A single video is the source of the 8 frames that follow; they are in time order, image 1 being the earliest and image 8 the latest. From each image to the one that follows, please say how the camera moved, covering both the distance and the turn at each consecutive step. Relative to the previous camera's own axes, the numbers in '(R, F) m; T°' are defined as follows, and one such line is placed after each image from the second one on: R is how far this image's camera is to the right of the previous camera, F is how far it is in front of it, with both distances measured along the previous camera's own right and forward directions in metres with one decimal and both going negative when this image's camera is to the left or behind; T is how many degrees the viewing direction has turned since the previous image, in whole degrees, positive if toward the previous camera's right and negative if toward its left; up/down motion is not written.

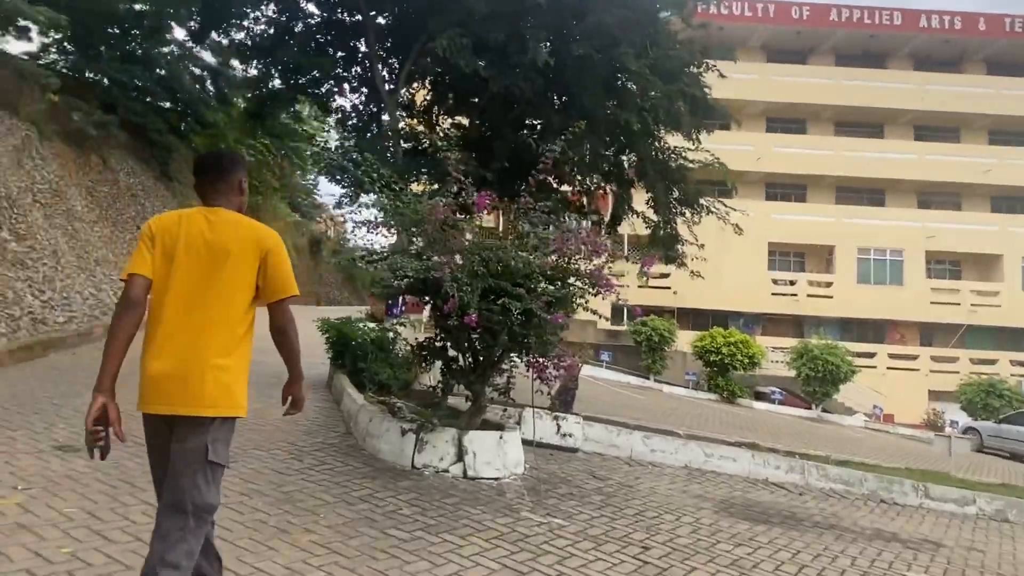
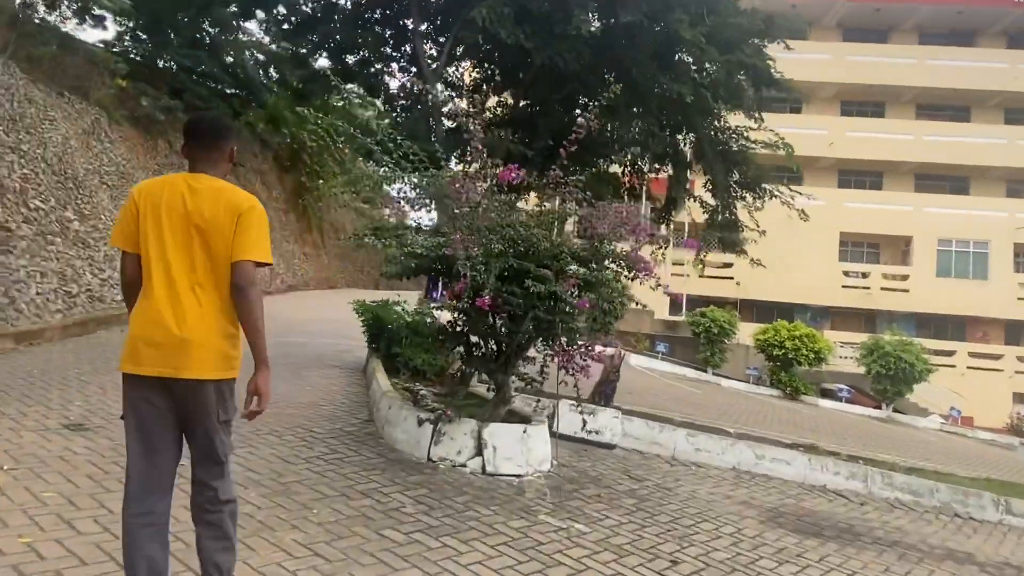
(+0.3, +0.4) m; -5°
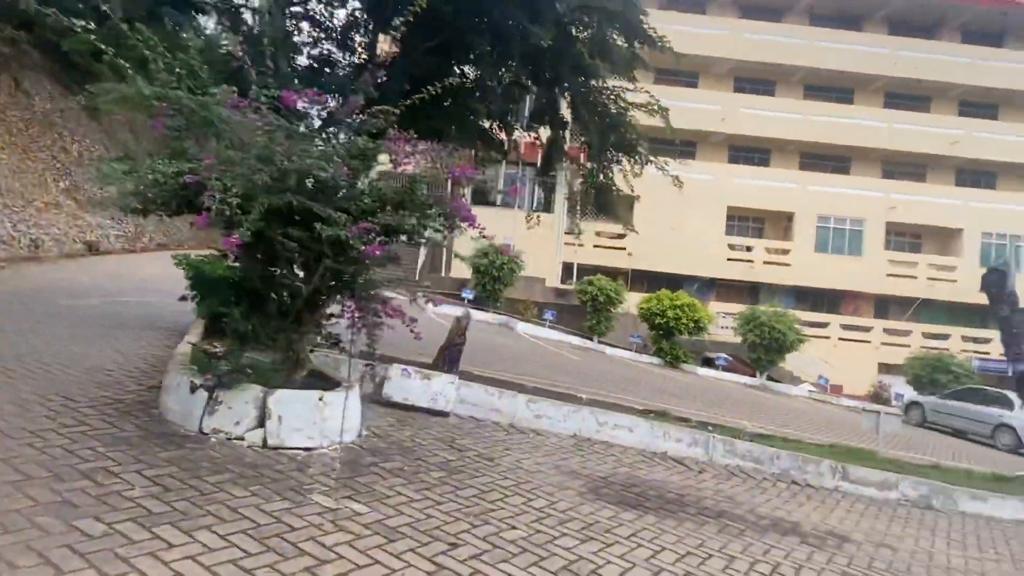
(+0.7, +0.6) m; +7°
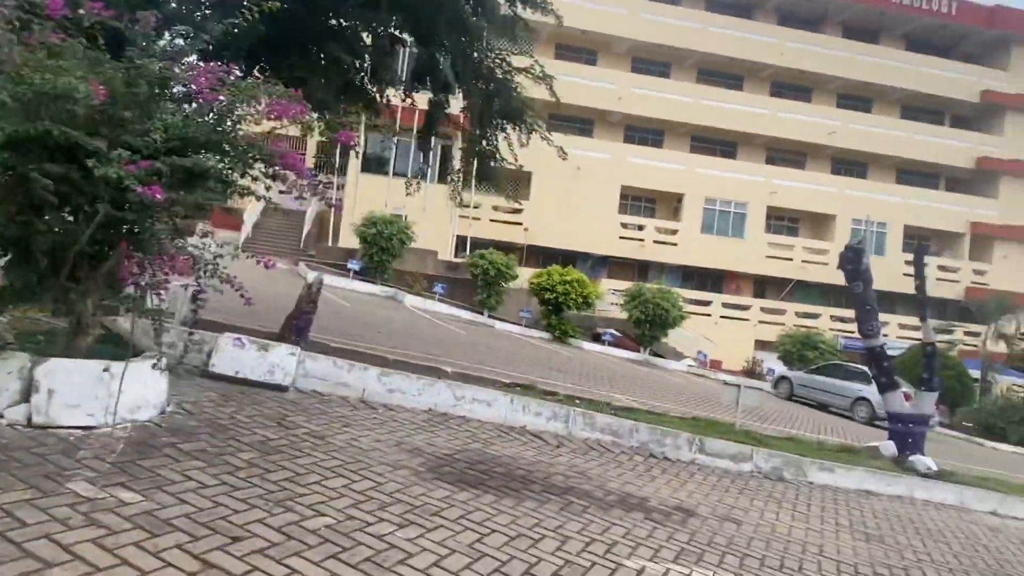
(+0.4, +0.4) m; +8°
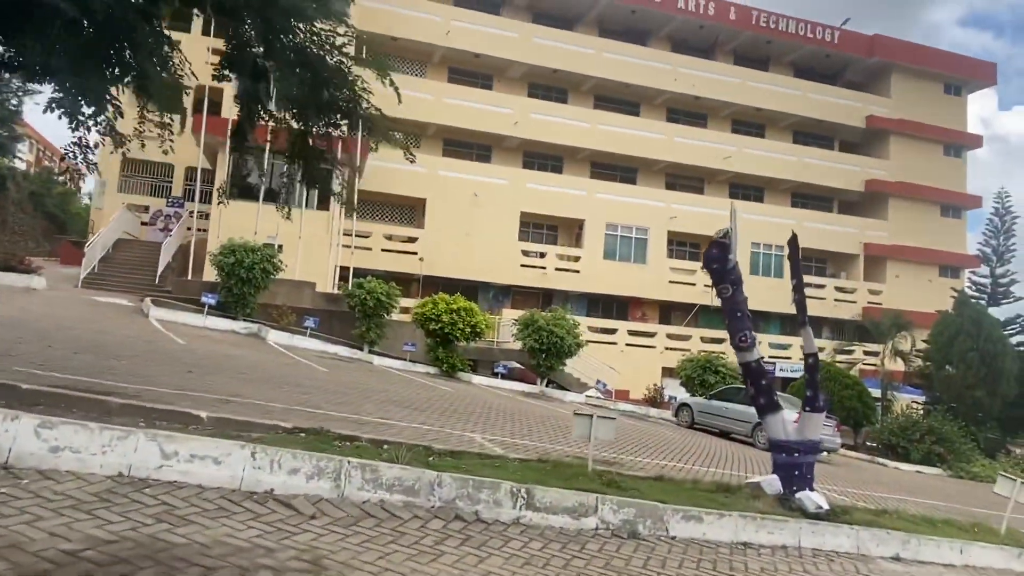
(+1.2, +1.6) m; +6°
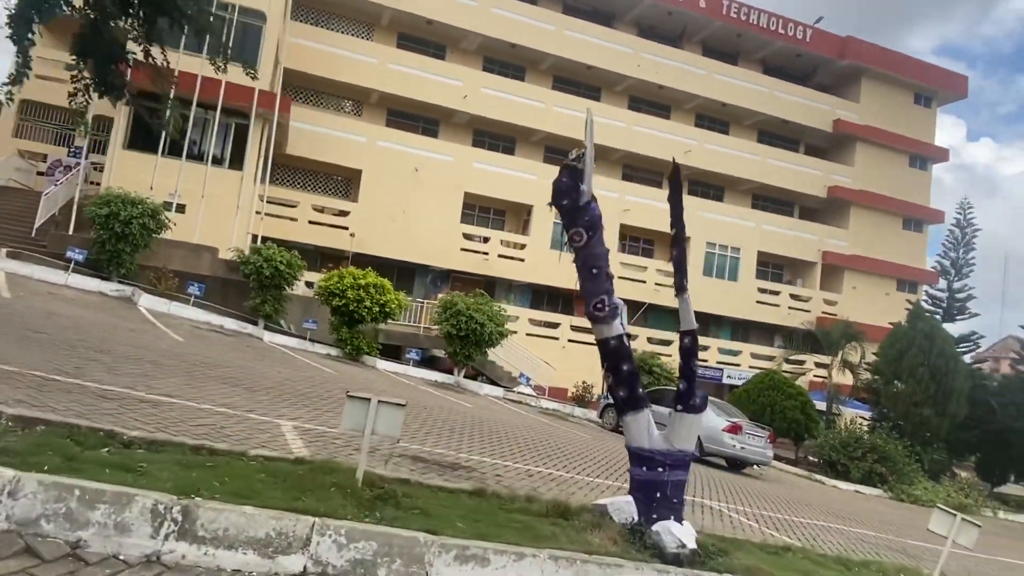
(+1.4, +1.9) m; +2°
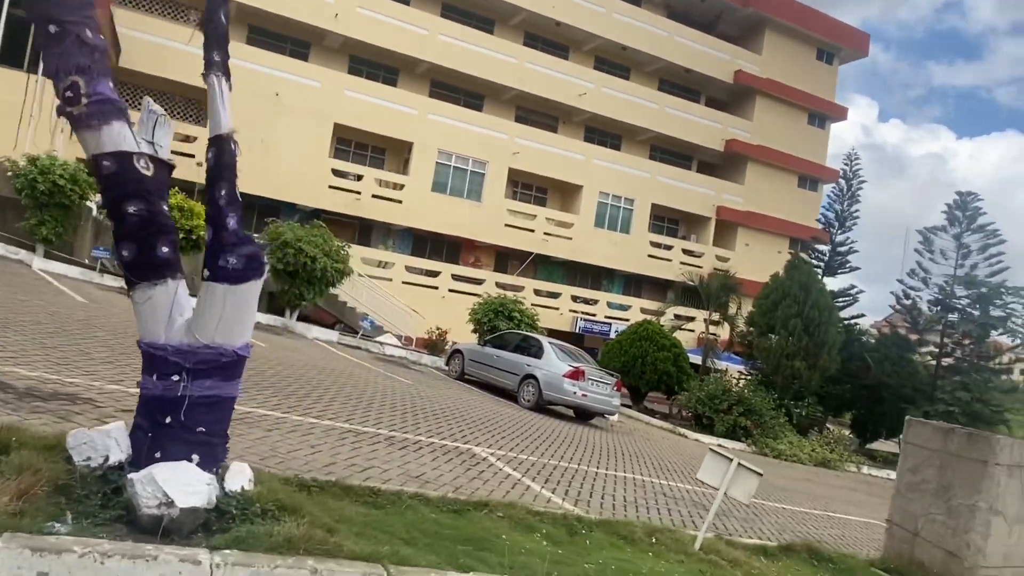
(+2.1, +1.9) m; +6°
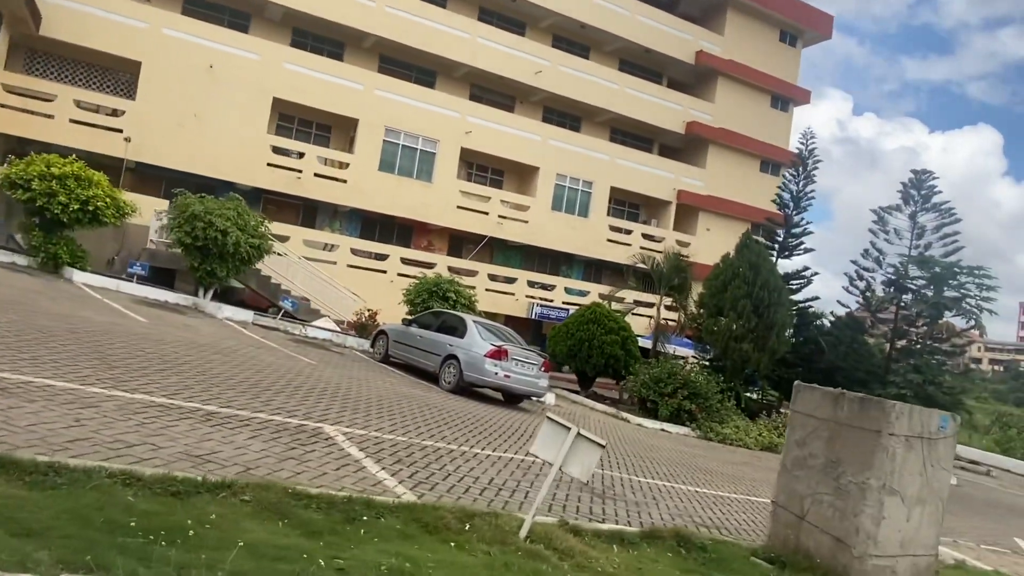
(+1.1, +0.9) m; +2°
